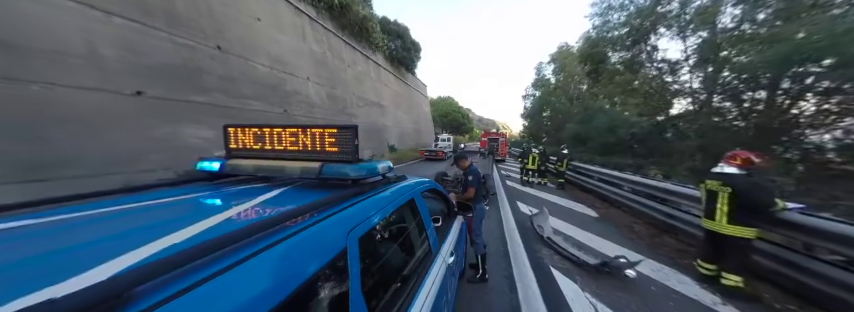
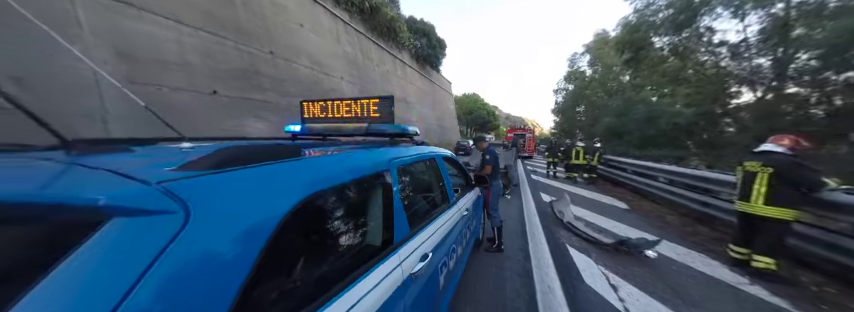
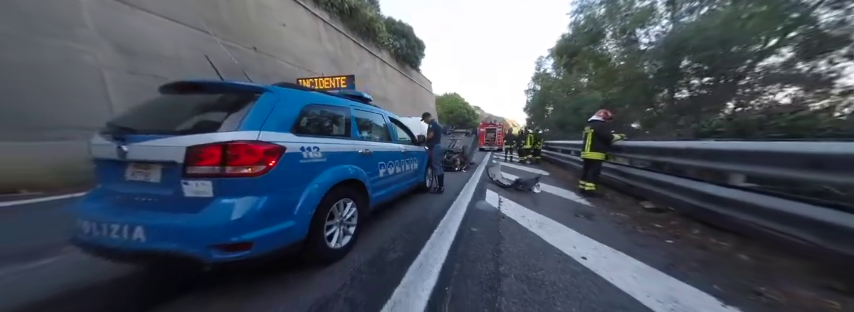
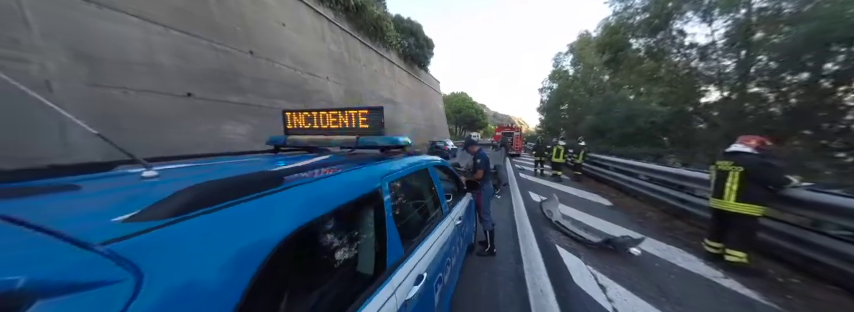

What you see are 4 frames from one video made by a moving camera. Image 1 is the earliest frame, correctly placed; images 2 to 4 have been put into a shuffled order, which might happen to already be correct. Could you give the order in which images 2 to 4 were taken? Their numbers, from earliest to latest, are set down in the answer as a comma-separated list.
4, 2, 3
